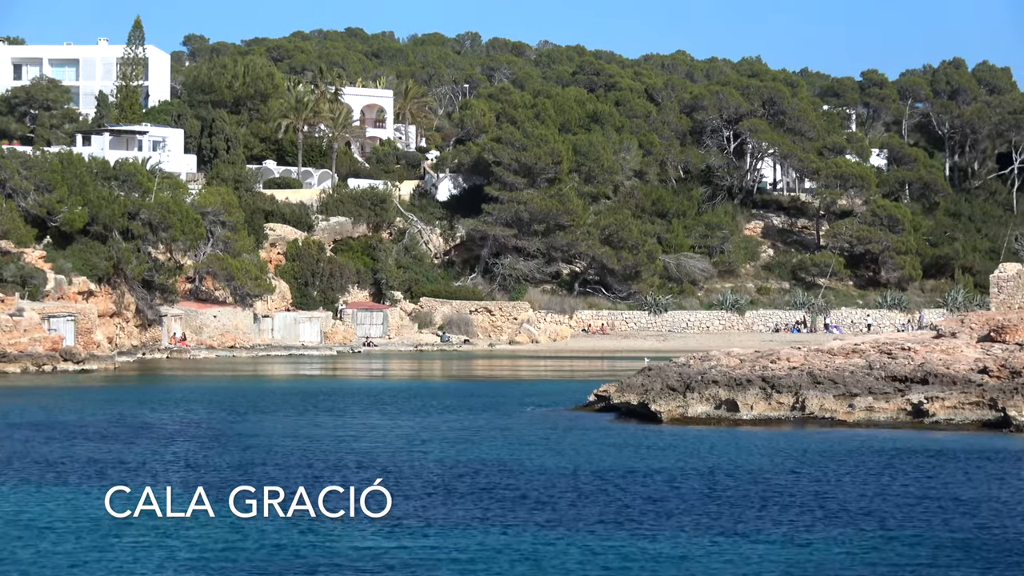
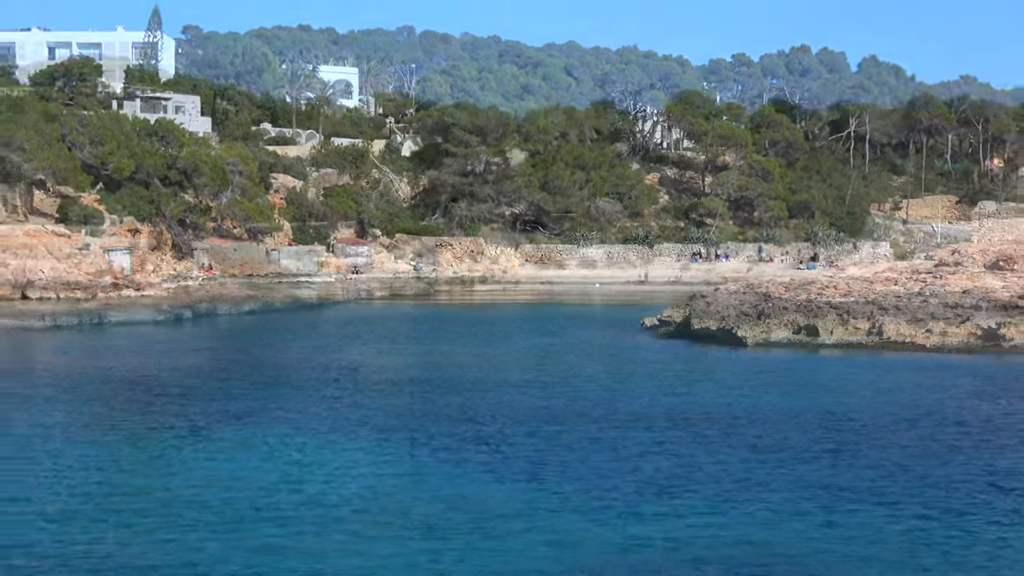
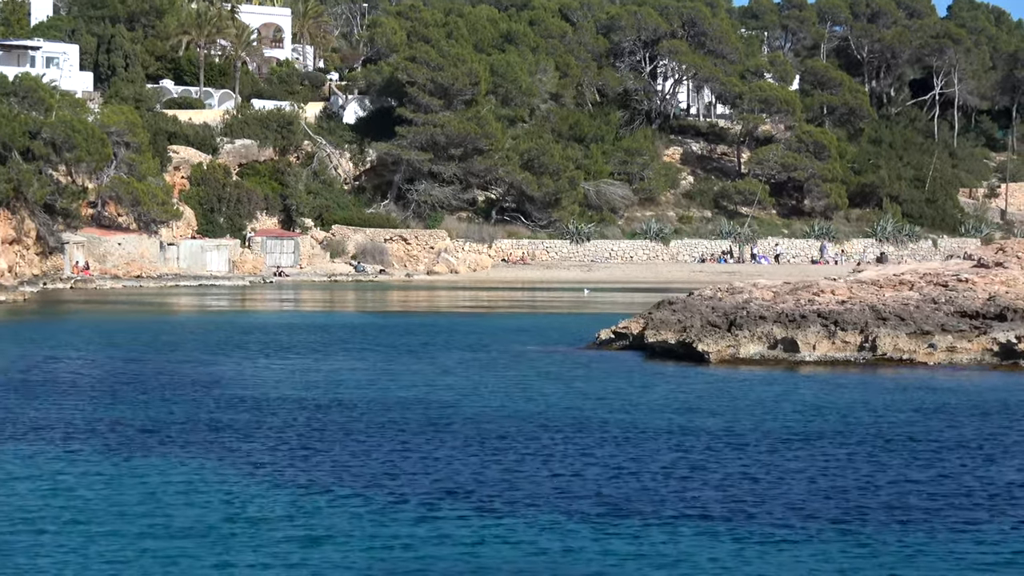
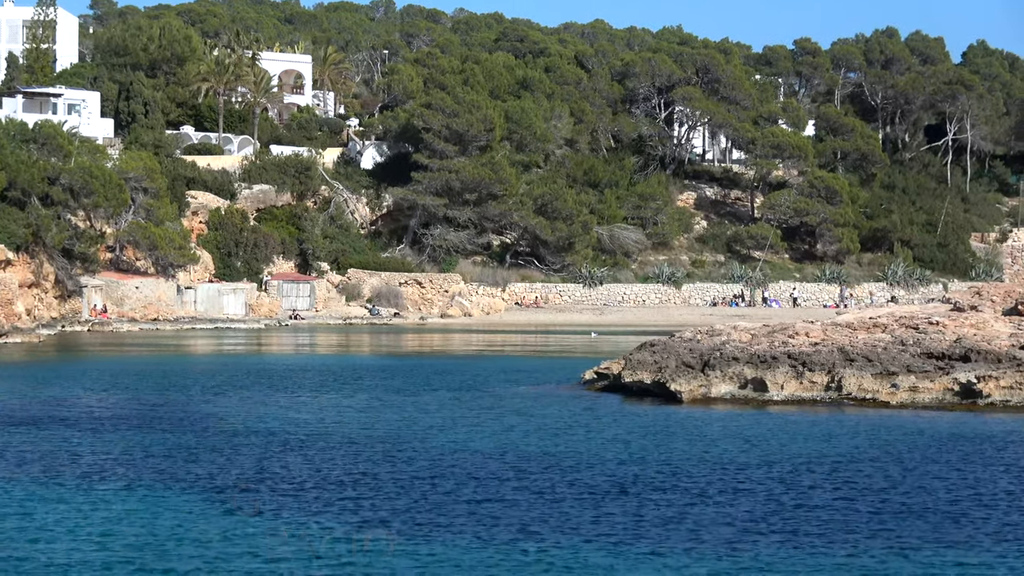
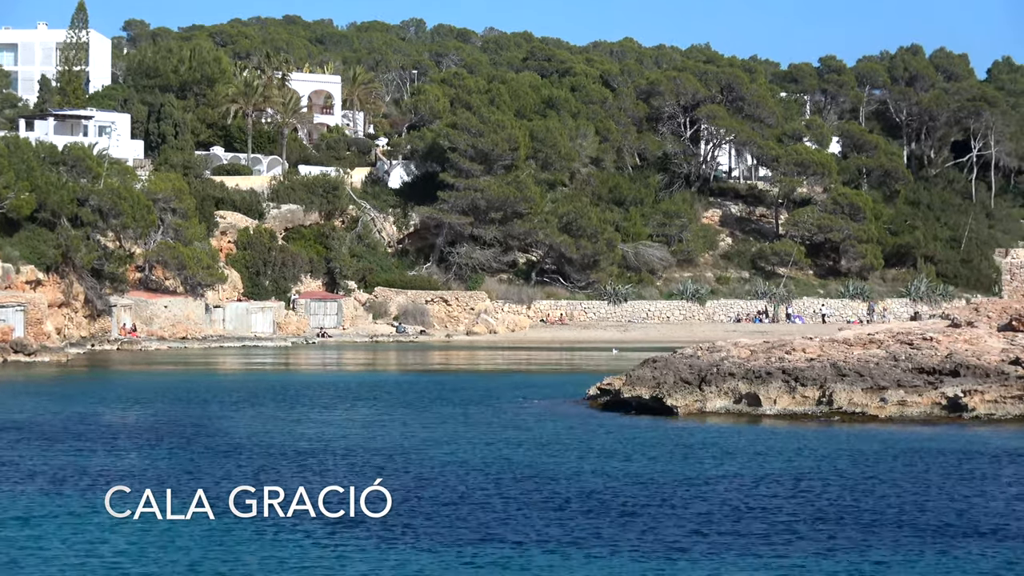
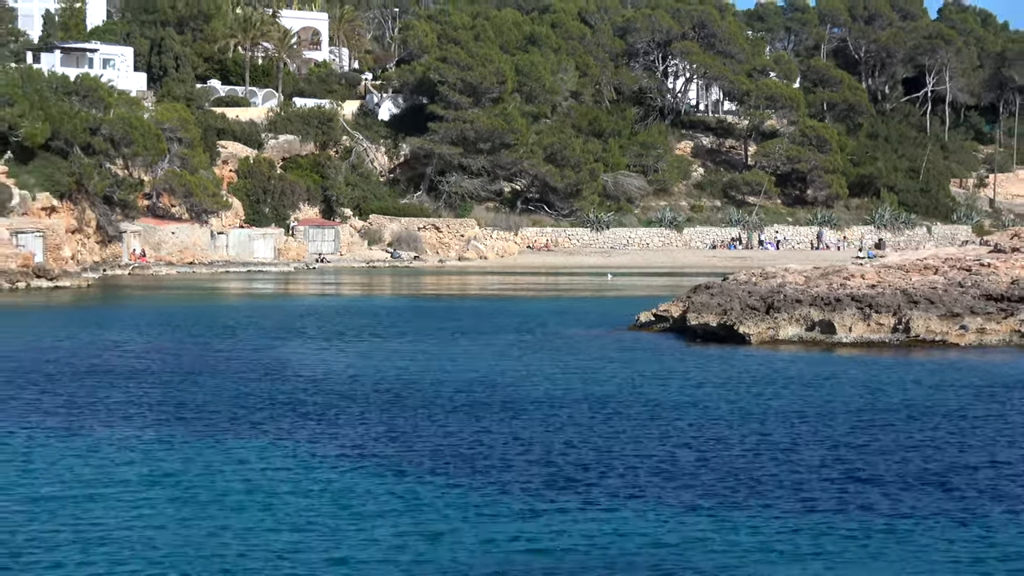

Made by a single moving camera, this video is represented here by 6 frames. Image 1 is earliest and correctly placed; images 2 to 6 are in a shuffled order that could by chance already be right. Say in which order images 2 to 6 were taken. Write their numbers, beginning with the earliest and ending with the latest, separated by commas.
5, 4, 3, 6, 2
